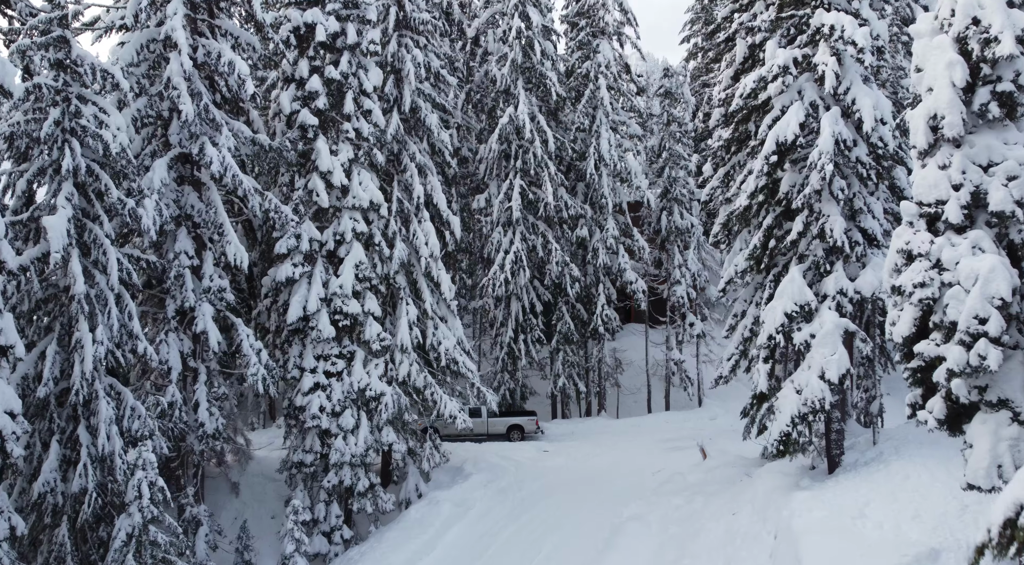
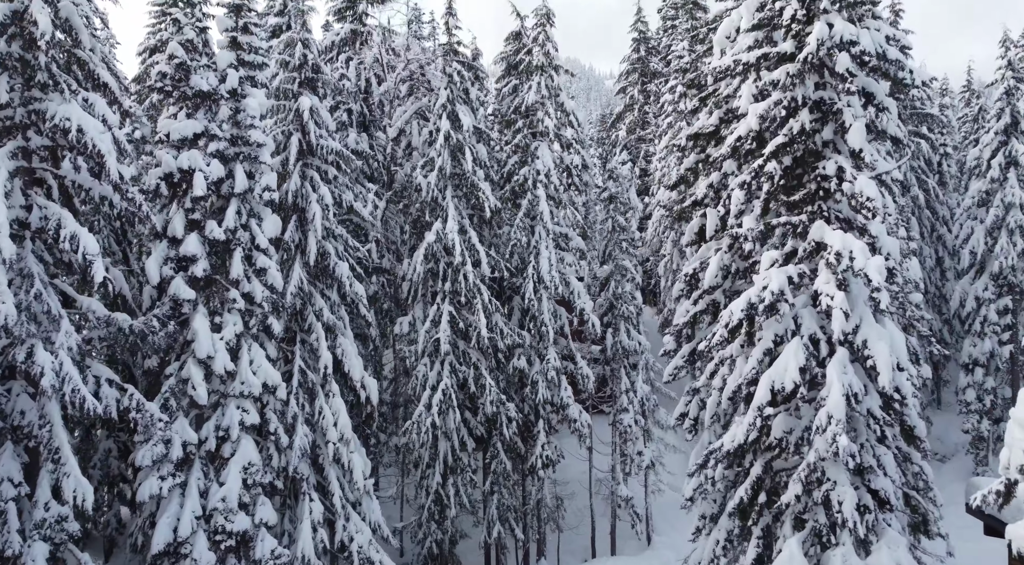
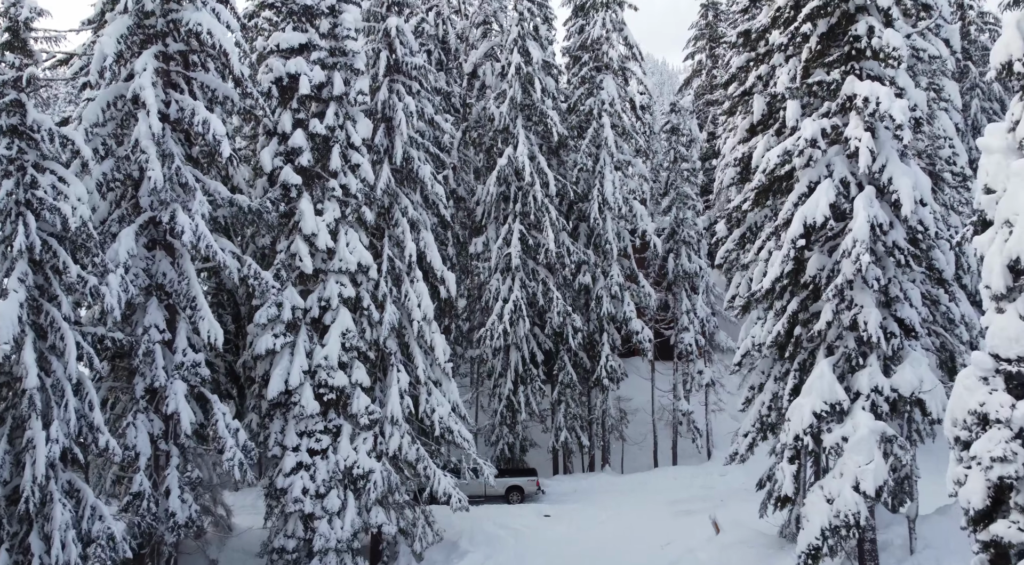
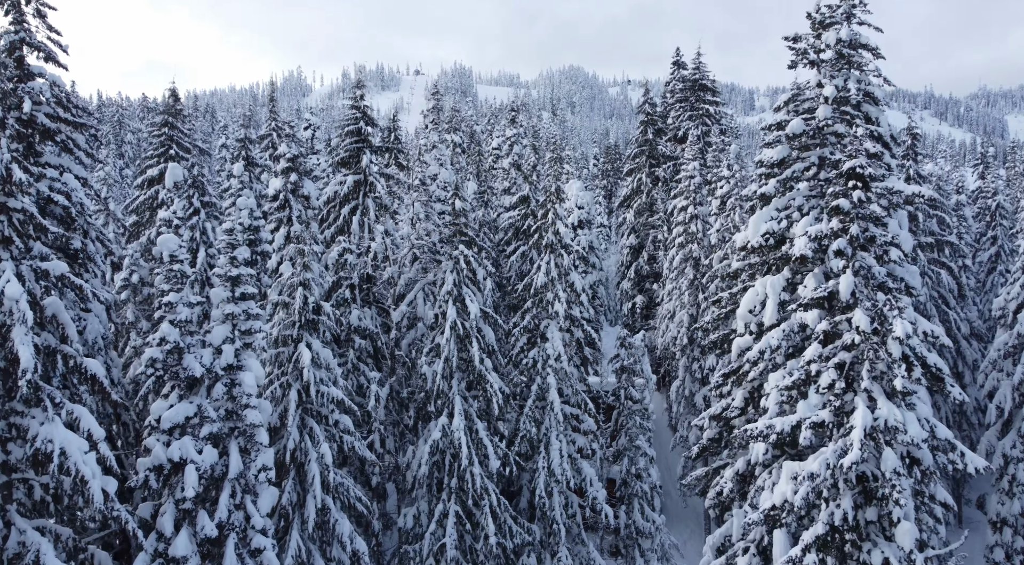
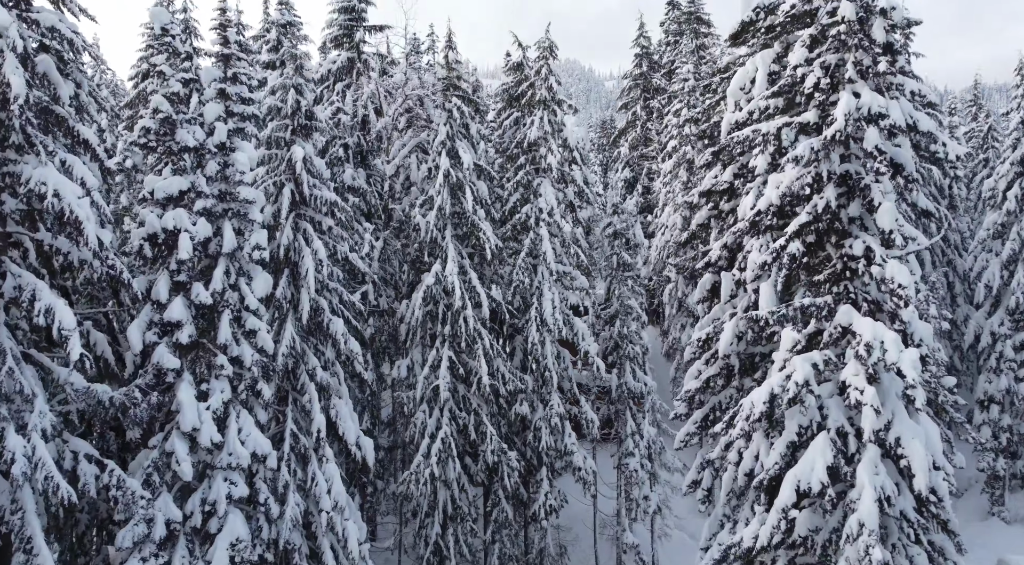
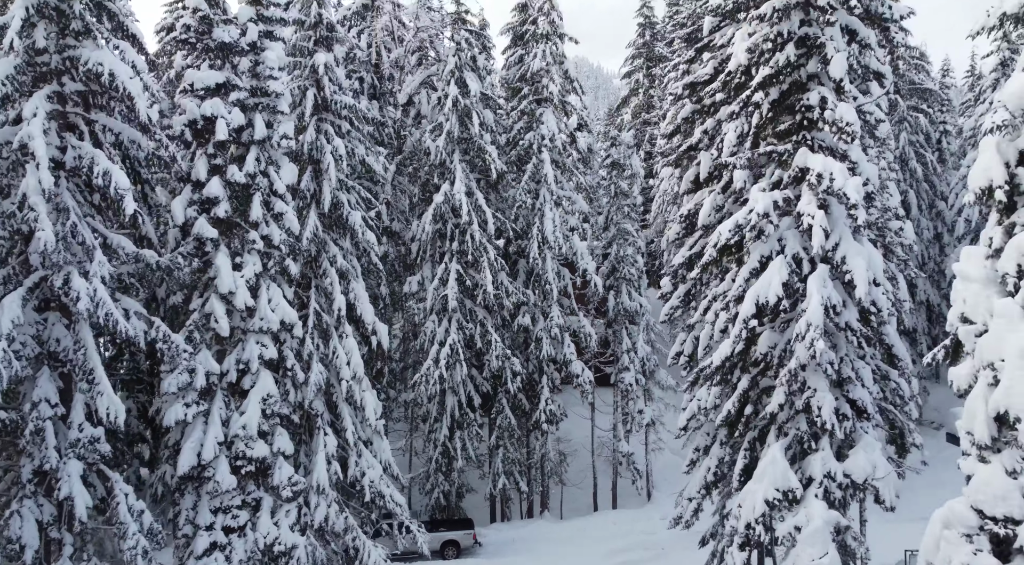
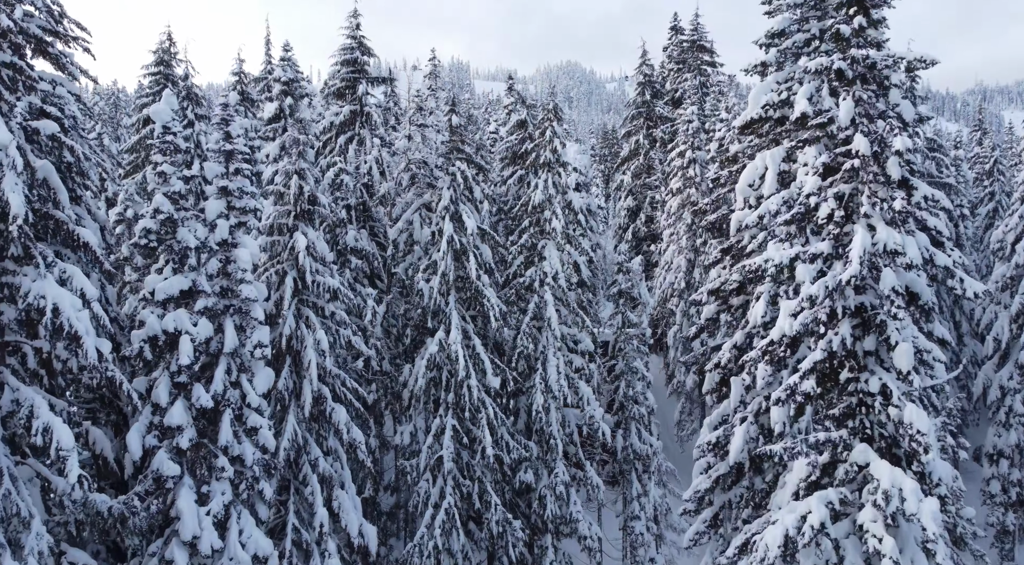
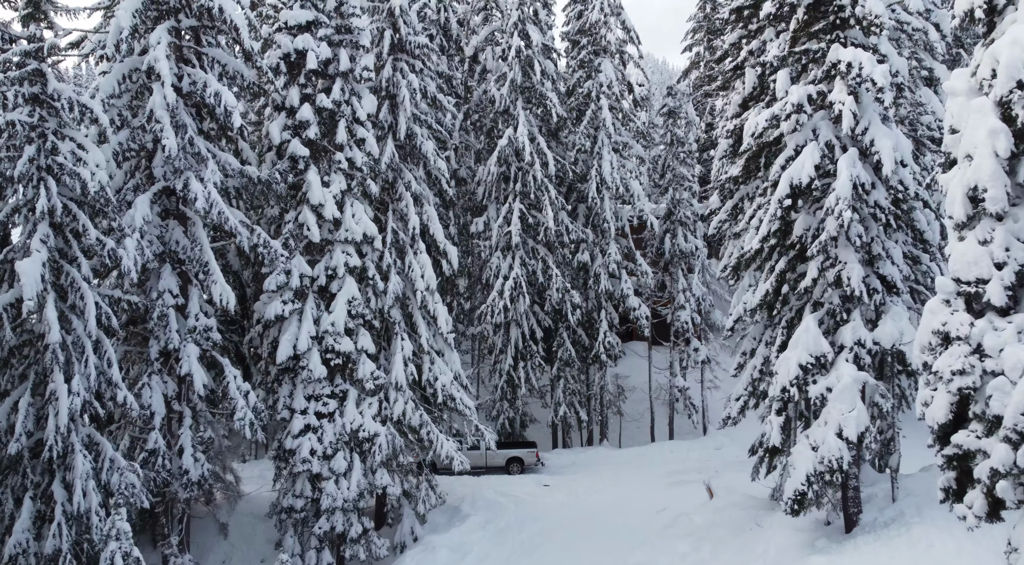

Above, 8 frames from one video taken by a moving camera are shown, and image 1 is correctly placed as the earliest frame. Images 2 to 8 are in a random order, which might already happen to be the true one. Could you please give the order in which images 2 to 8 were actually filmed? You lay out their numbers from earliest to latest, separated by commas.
8, 3, 6, 2, 5, 7, 4
